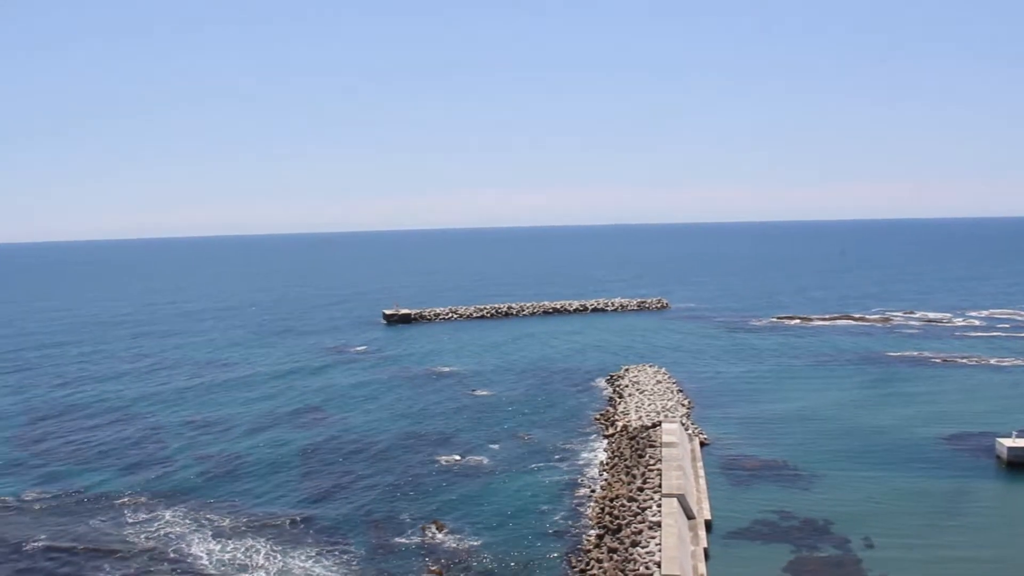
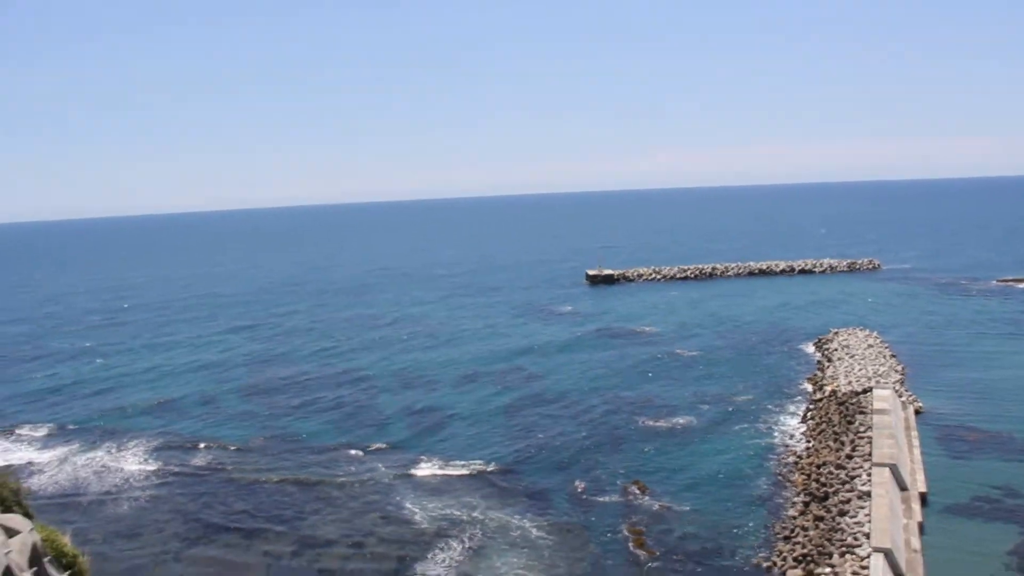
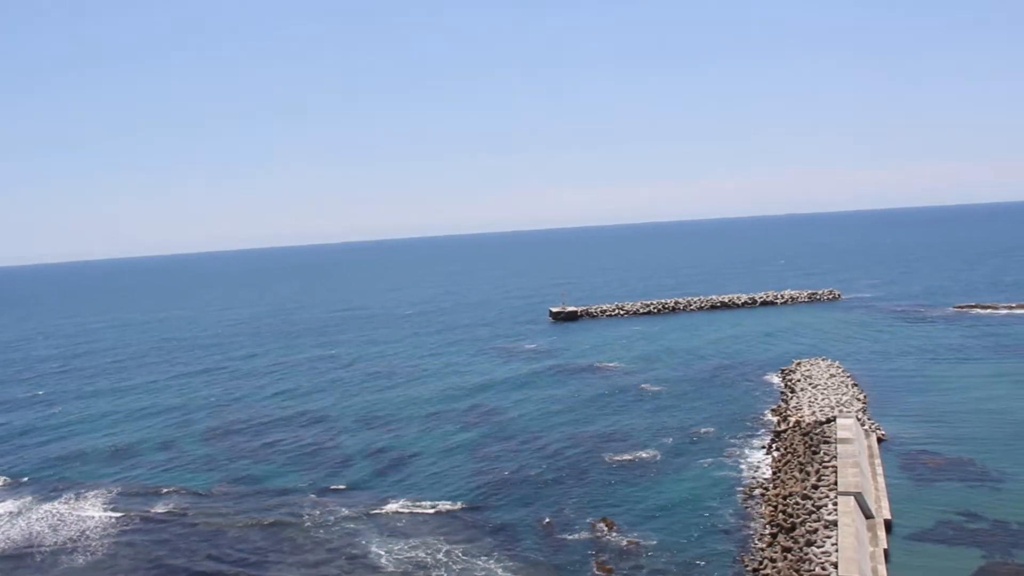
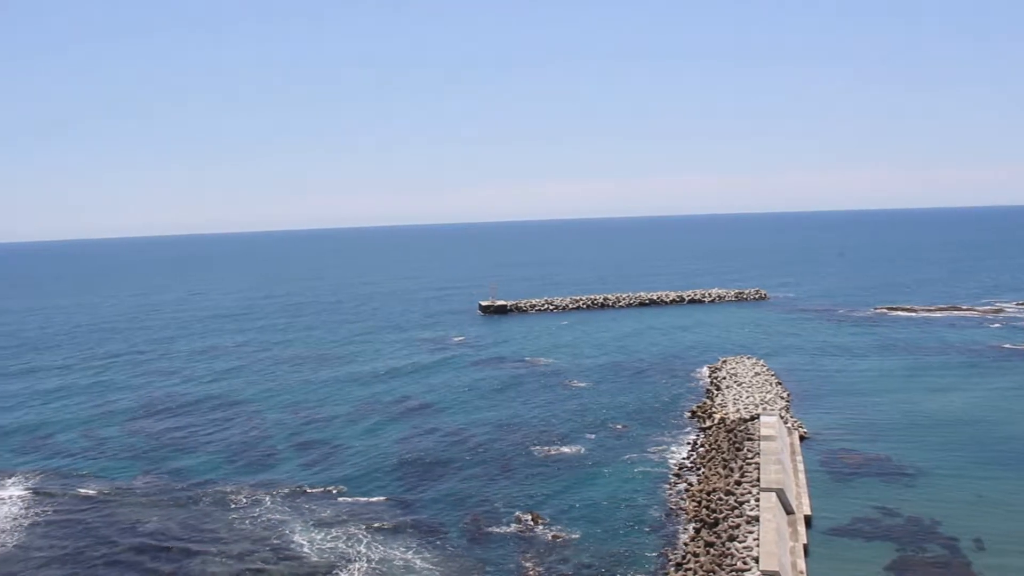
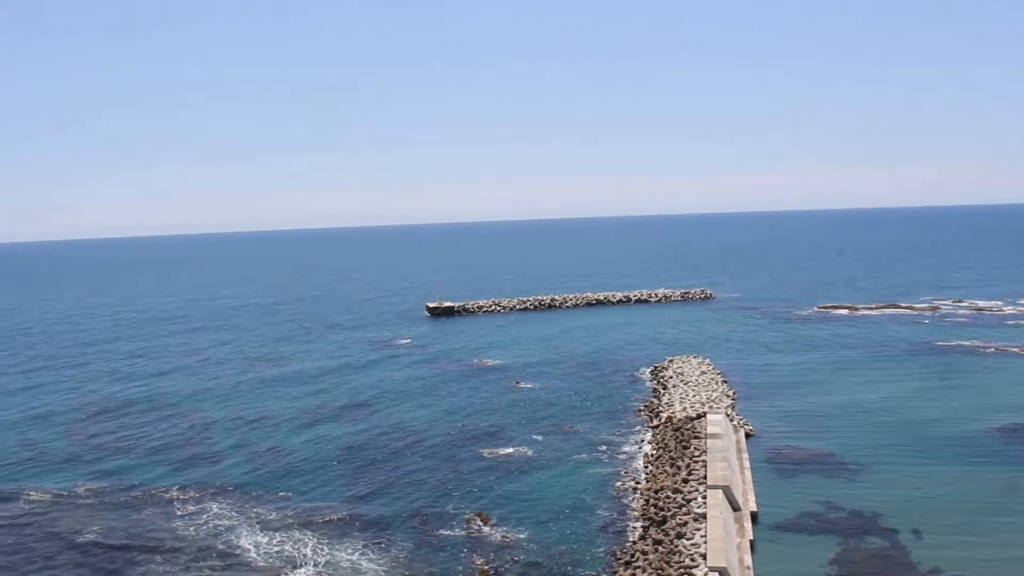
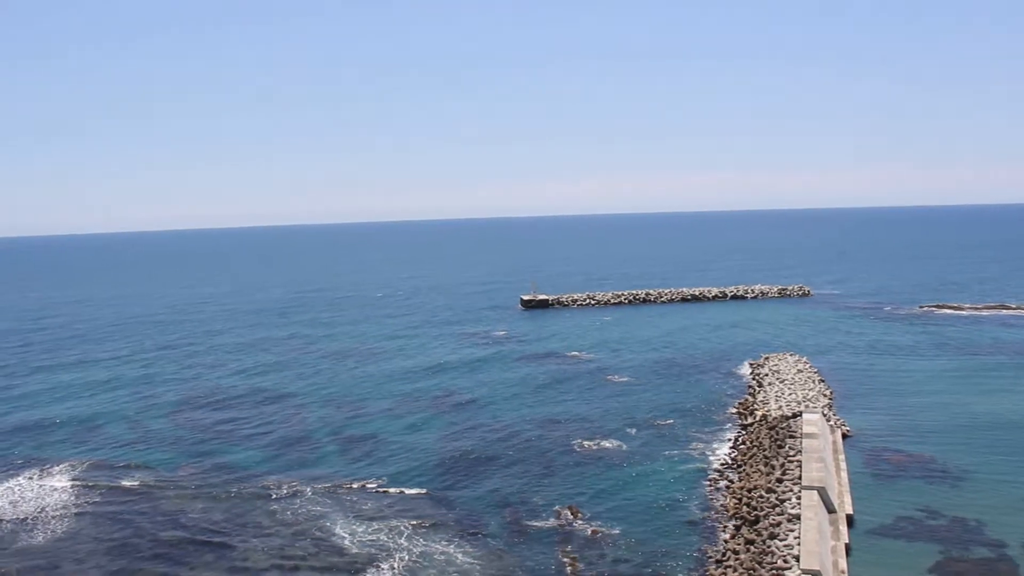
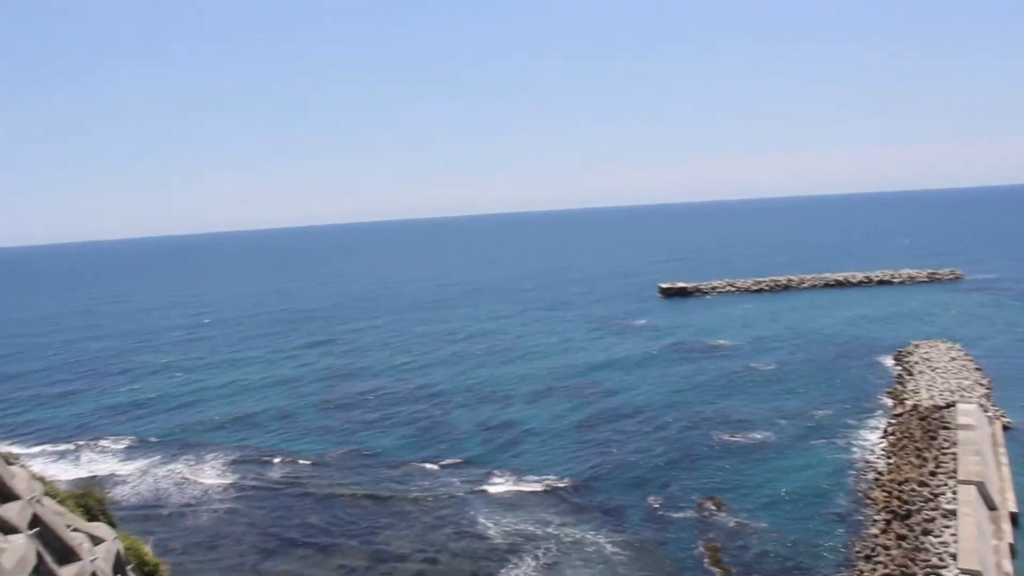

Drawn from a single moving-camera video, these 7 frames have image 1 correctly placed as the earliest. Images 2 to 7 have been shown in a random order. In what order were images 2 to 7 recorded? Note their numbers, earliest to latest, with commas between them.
5, 4, 6, 3, 2, 7
